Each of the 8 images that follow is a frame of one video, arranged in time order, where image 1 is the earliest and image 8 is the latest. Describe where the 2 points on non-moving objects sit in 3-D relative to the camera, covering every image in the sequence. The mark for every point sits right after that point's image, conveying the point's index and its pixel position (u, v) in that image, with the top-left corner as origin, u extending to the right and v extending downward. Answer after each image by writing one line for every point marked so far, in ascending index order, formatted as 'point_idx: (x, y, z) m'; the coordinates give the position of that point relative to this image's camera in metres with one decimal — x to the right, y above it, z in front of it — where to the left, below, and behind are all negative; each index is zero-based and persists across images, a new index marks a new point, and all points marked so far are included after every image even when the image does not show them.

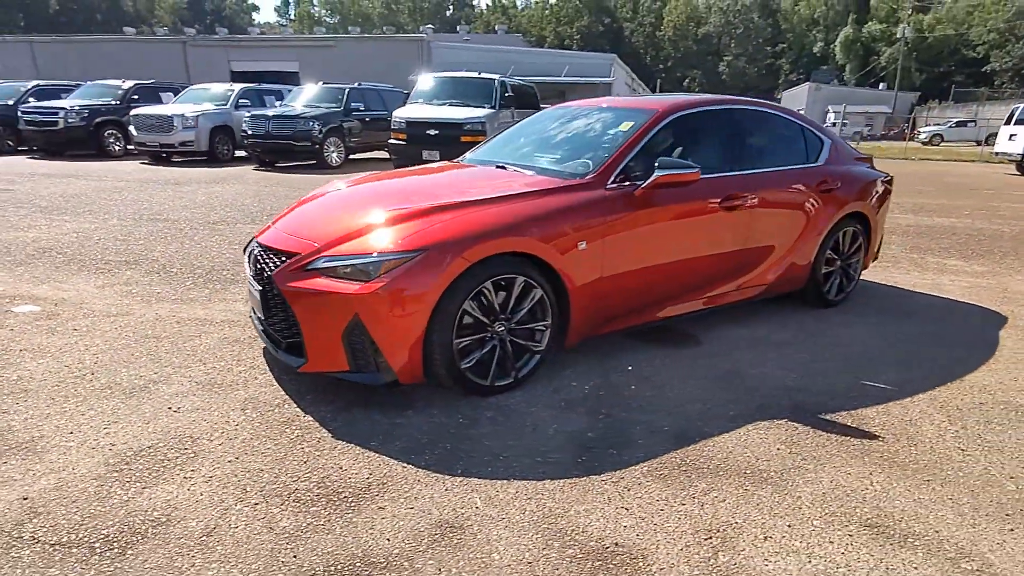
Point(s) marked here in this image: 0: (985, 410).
0: (+2.4, -0.7, +3.5) m
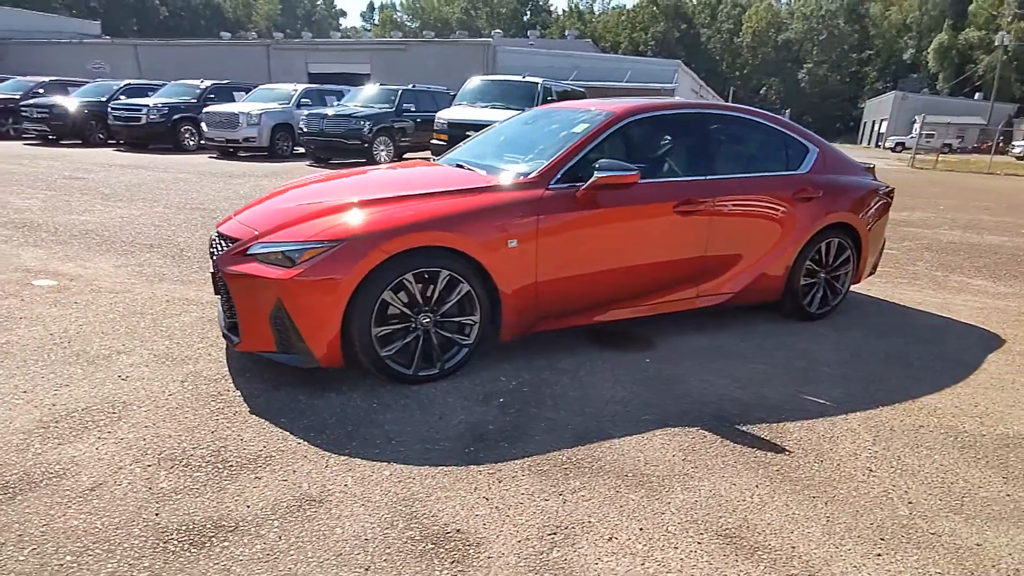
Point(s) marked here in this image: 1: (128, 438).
0: (+2.0, -0.7, +3.3) m
1: (-1.8, -0.7, +3.1) m
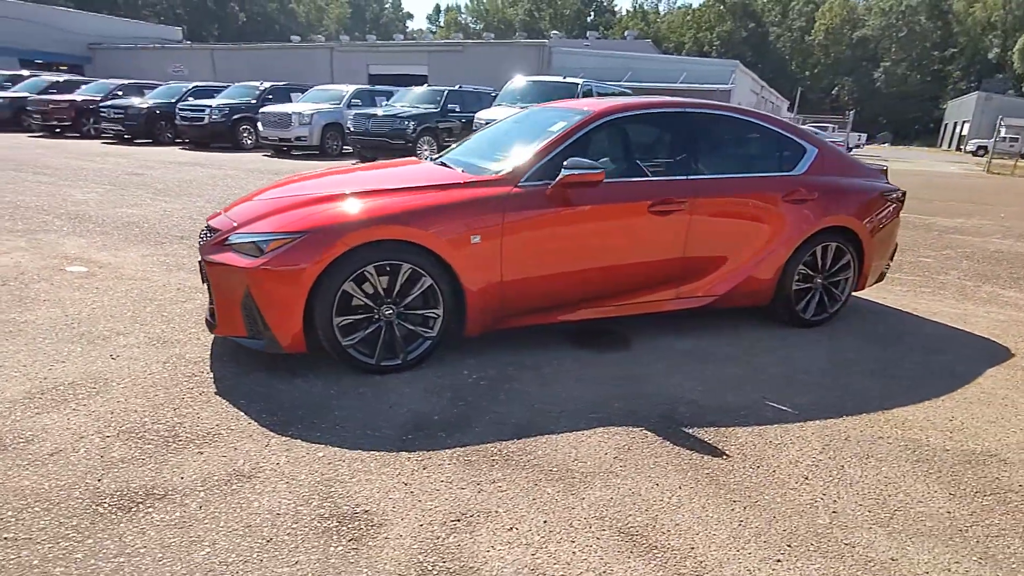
0: (+1.7, -0.8, +3.2) m
1: (-2.0, -0.6, +3.3) m
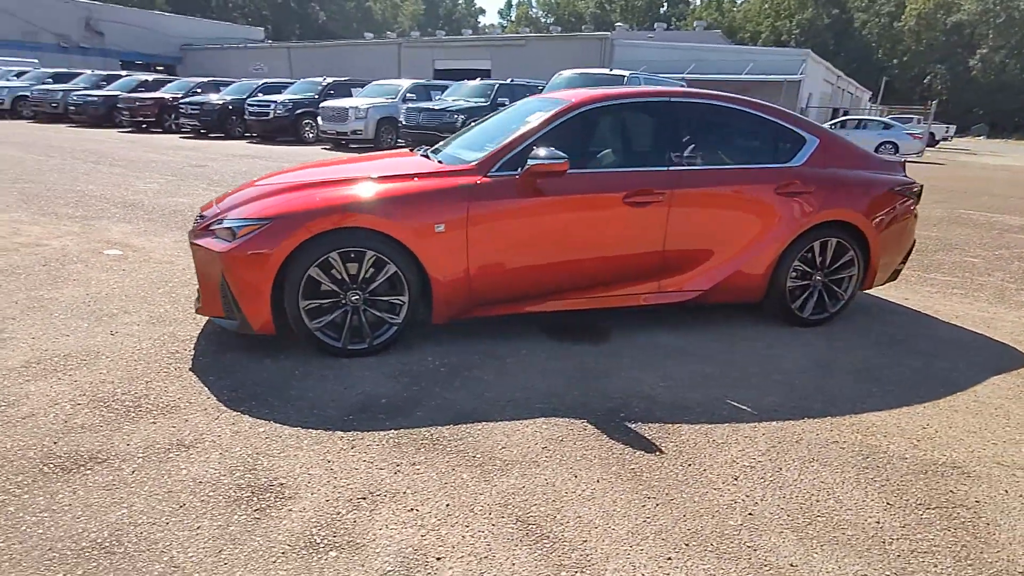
0: (+1.4, -0.7, +3.1) m
1: (-2.3, -0.5, +3.6) m
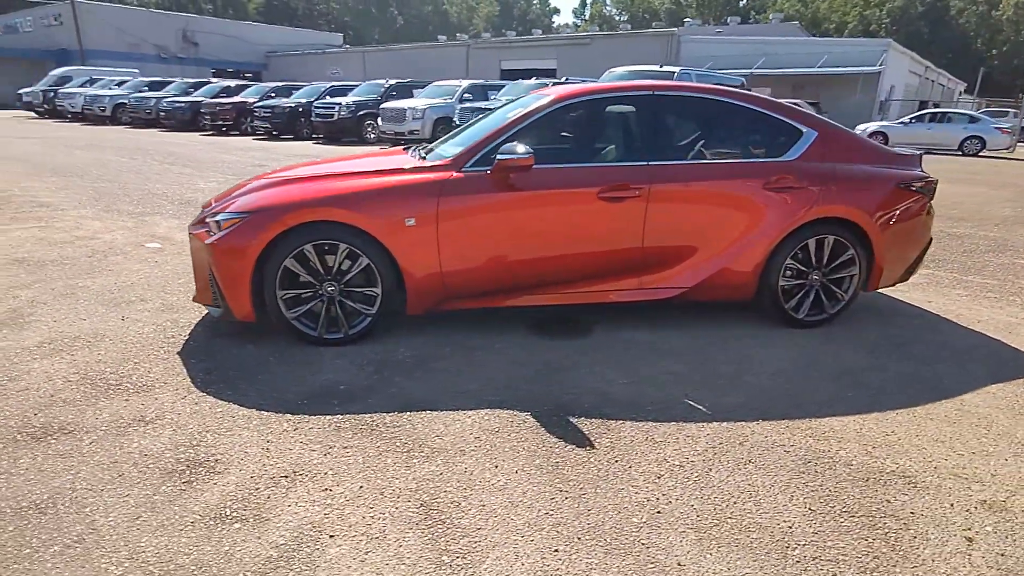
0: (+1.1, -0.7, +3.0) m
1: (-2.5, -0.4, +3.9) m
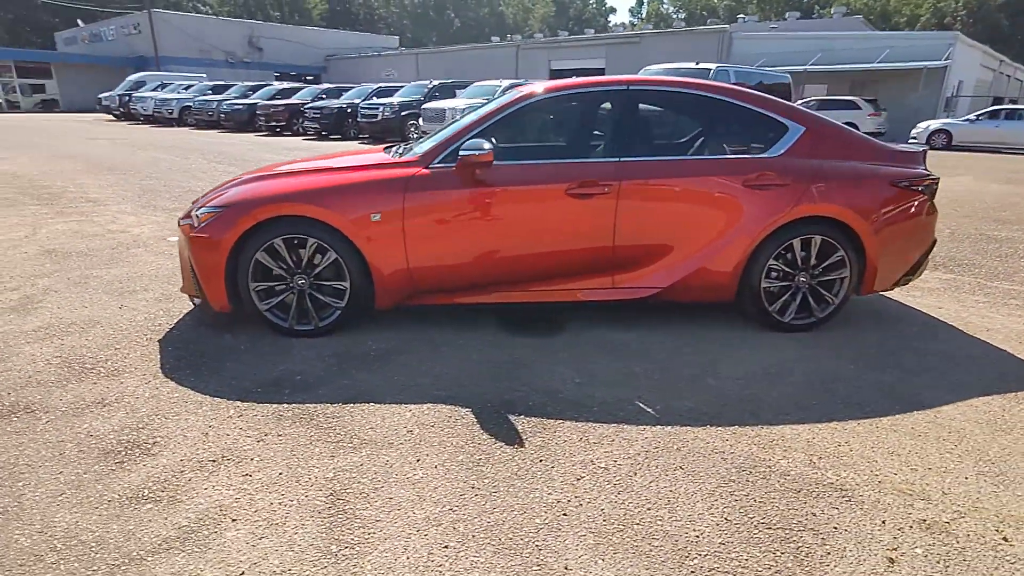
0: (+0.8, -0.7, +2.8) m
1: (-2.7, -0.3, +4.2) m
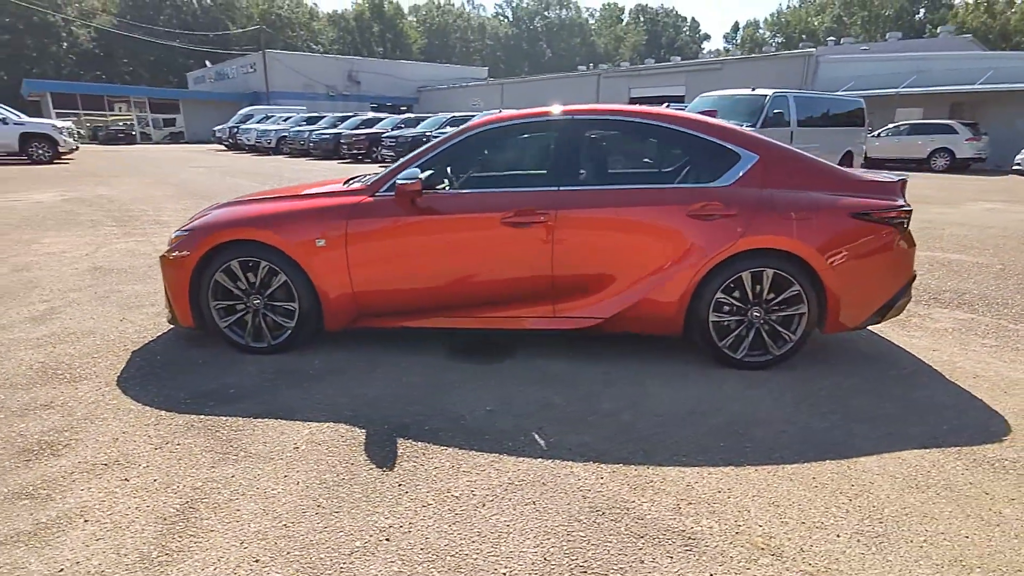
0: (+0.2, -0.8, +2.7) m
1: (-3.1, -0.4, +4.6) m
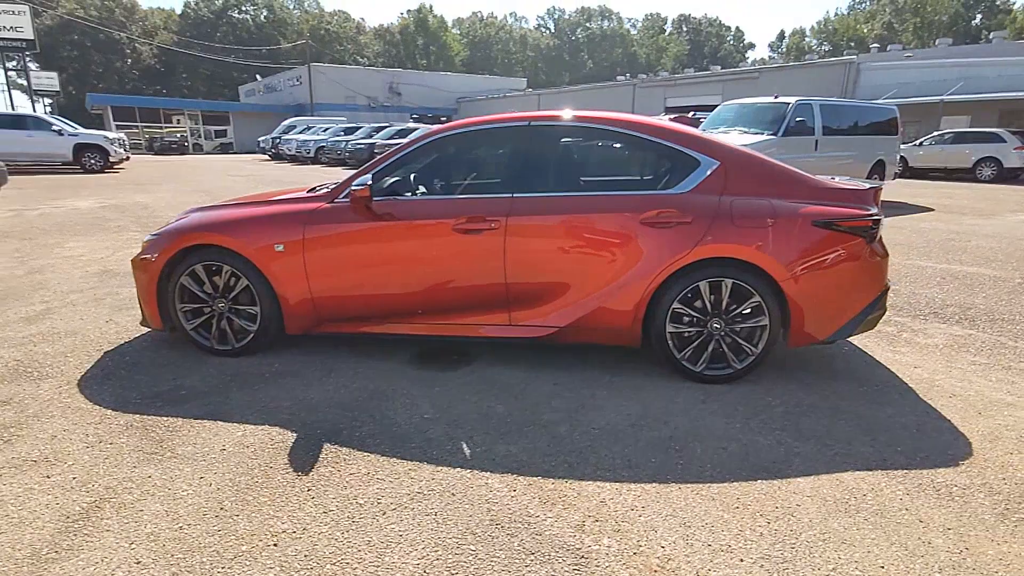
0: (-0.2, -0.9, +2.6) m
1: (-3.3, -0.4, +4.7) m
